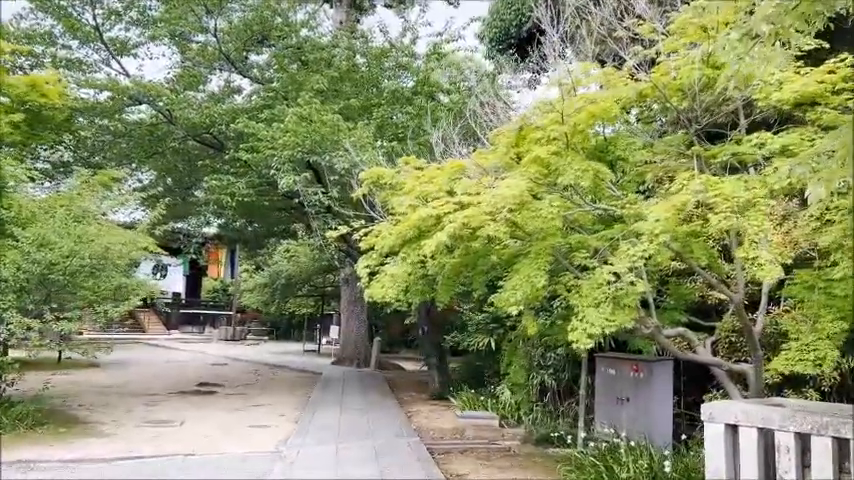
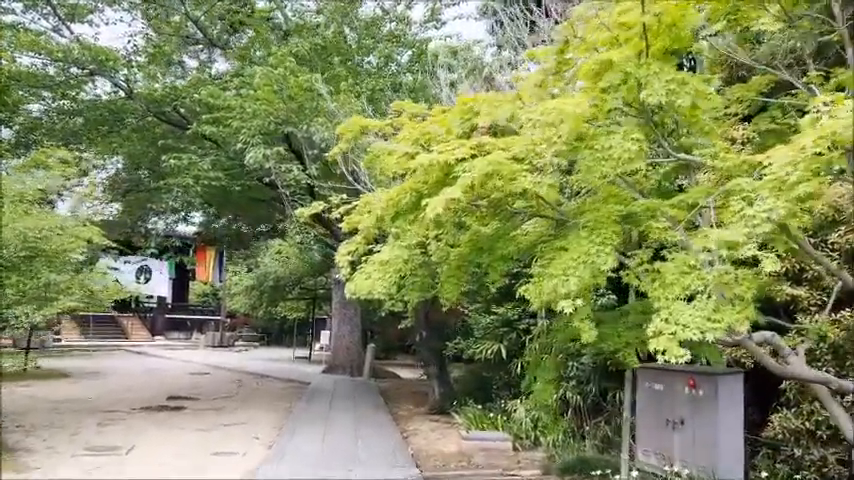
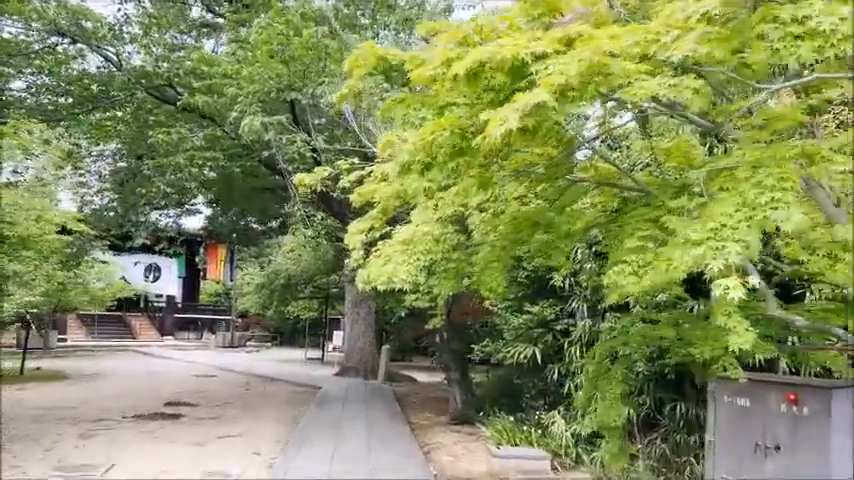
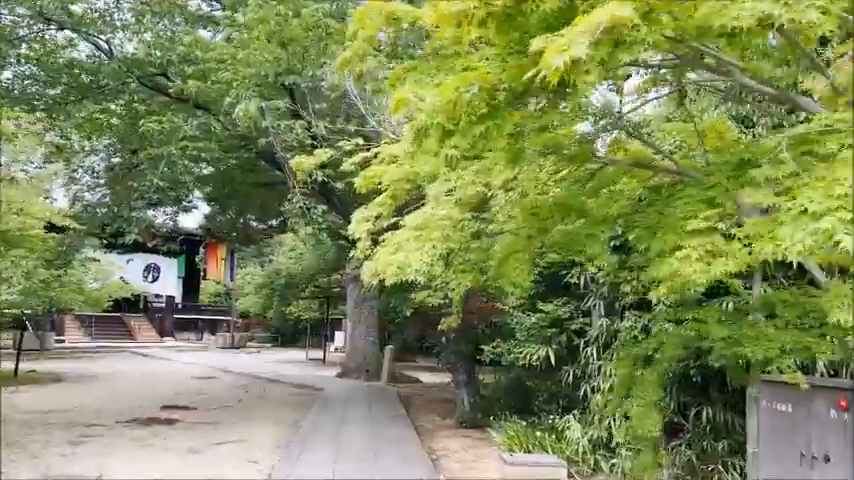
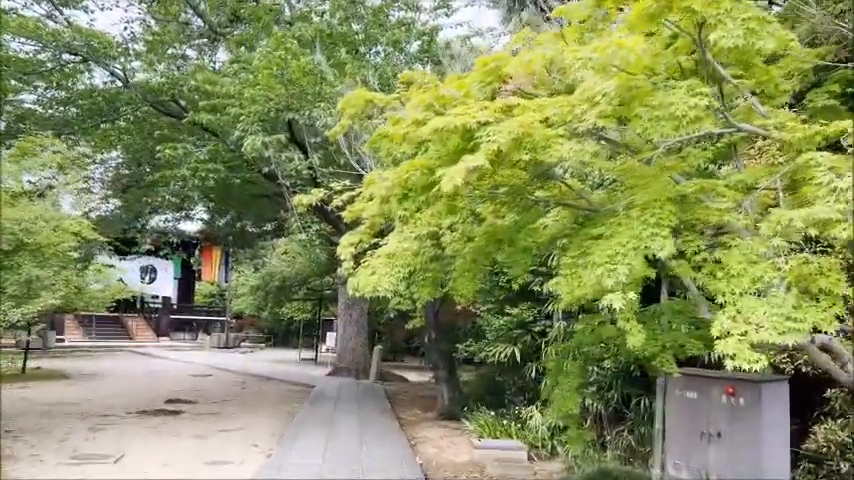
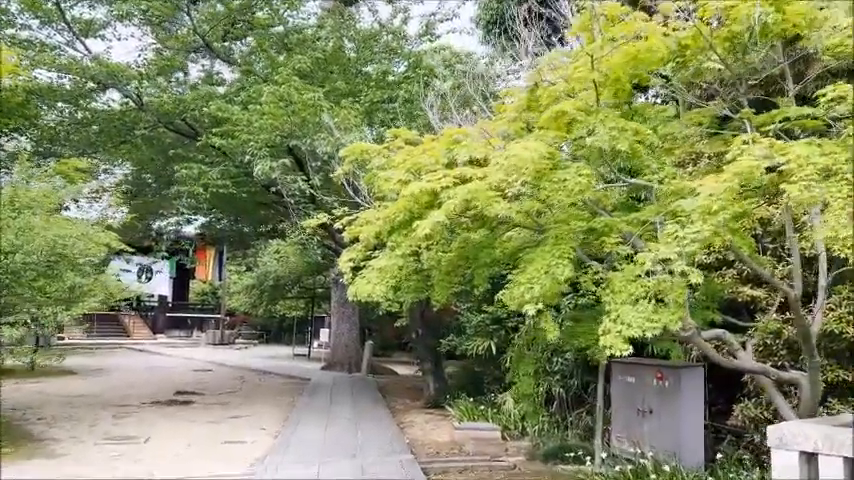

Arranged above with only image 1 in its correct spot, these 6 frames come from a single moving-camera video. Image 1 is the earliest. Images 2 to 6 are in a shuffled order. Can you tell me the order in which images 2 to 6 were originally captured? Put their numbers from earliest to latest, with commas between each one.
6, 2, 5, 3, 4
